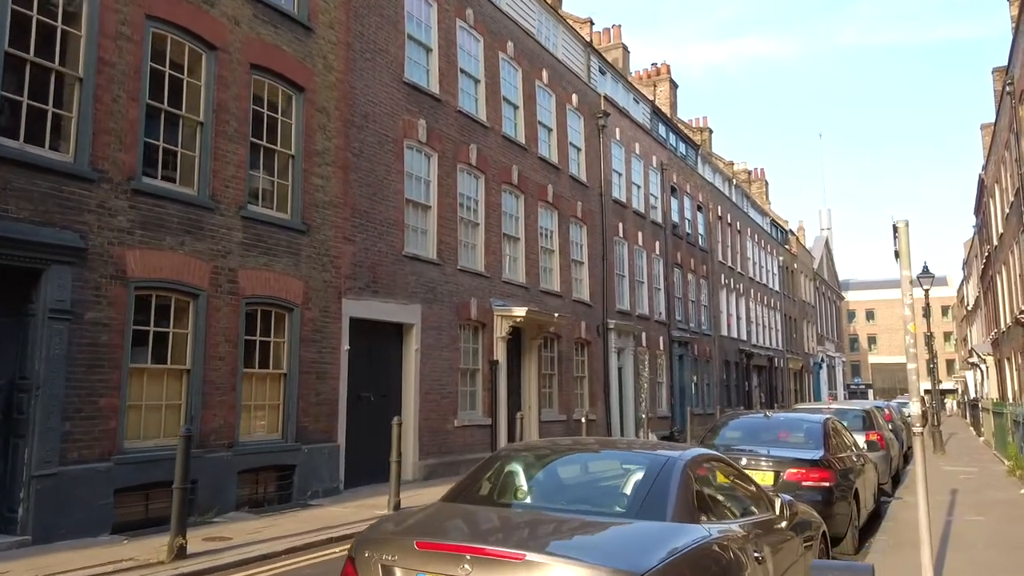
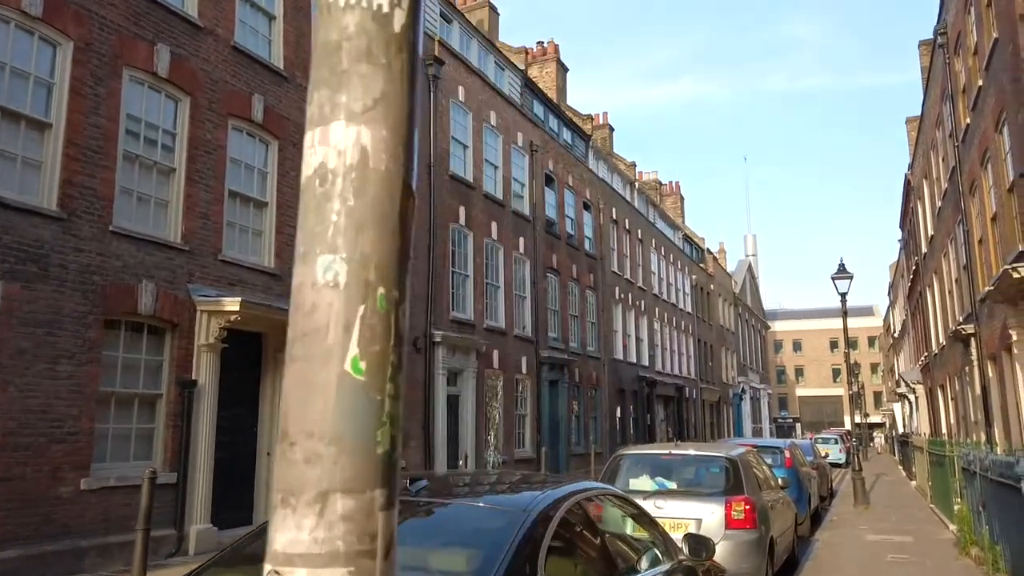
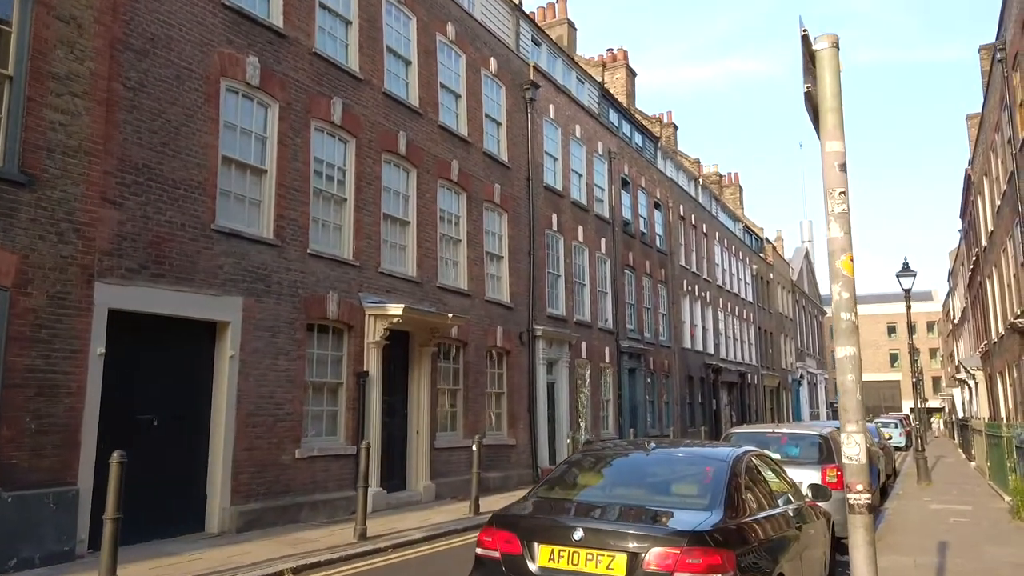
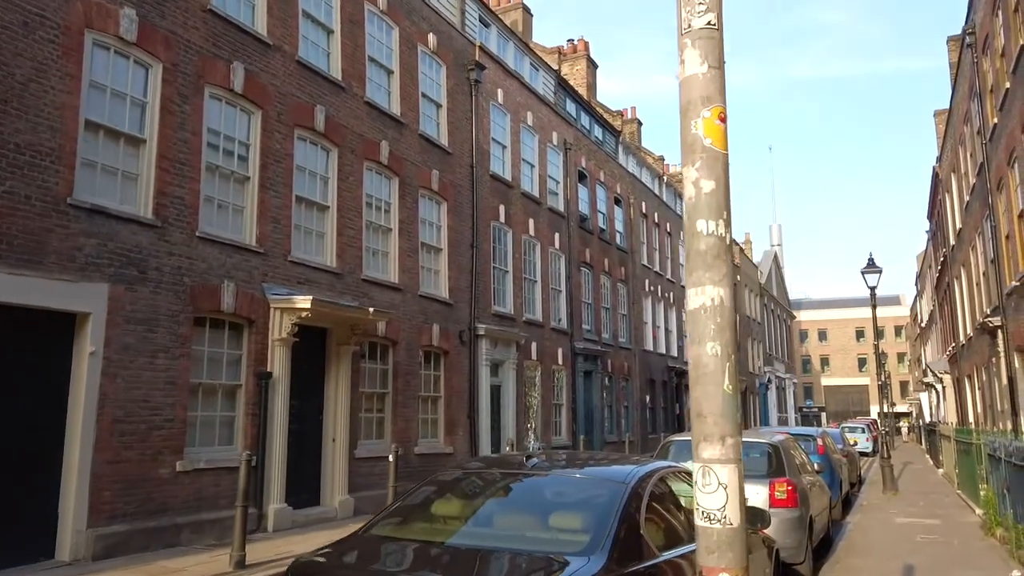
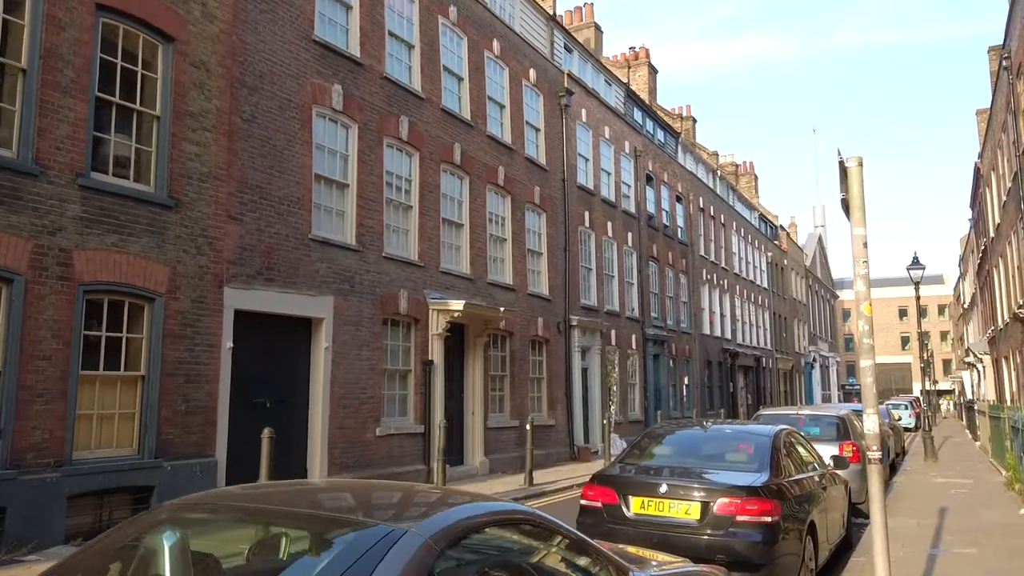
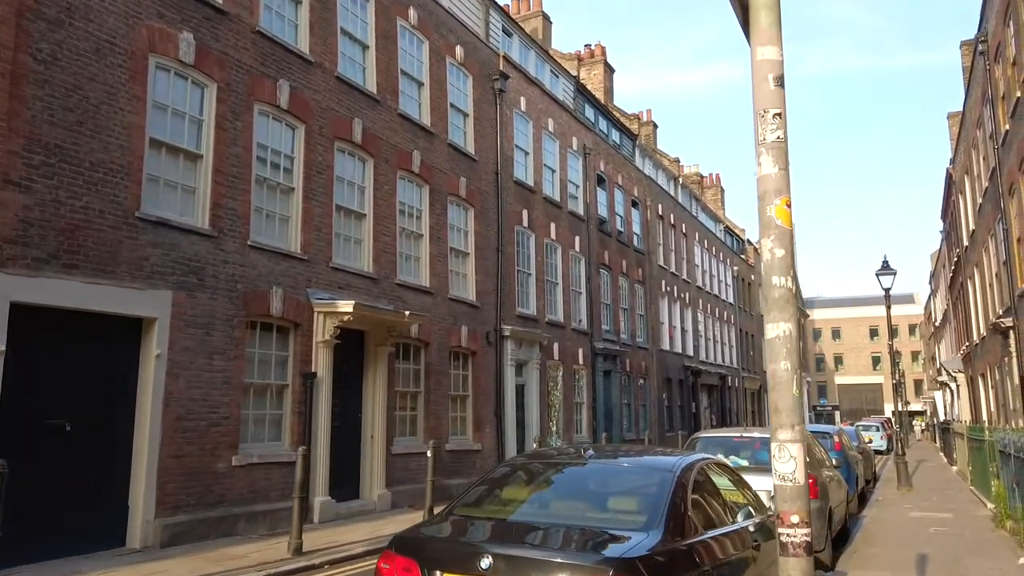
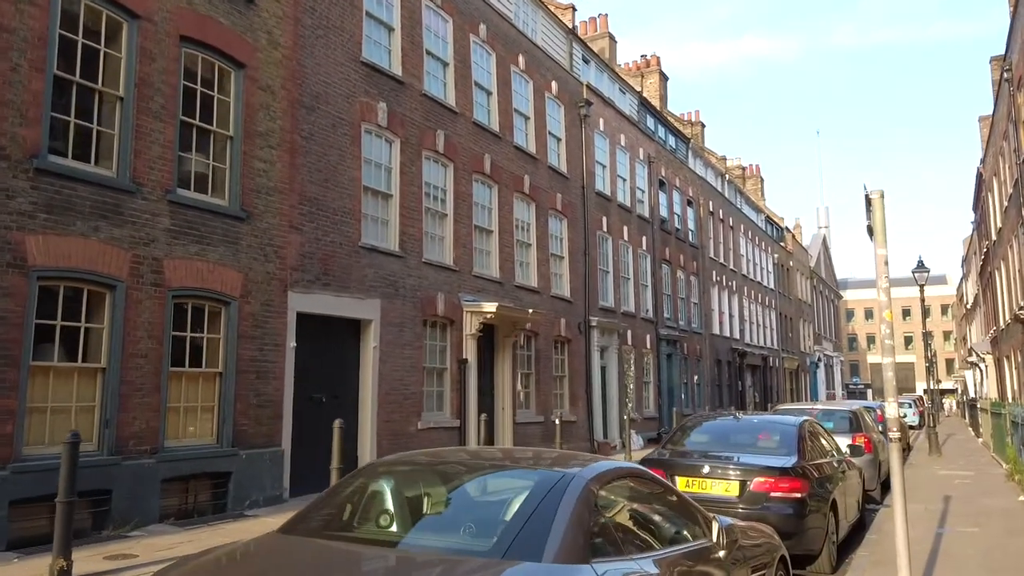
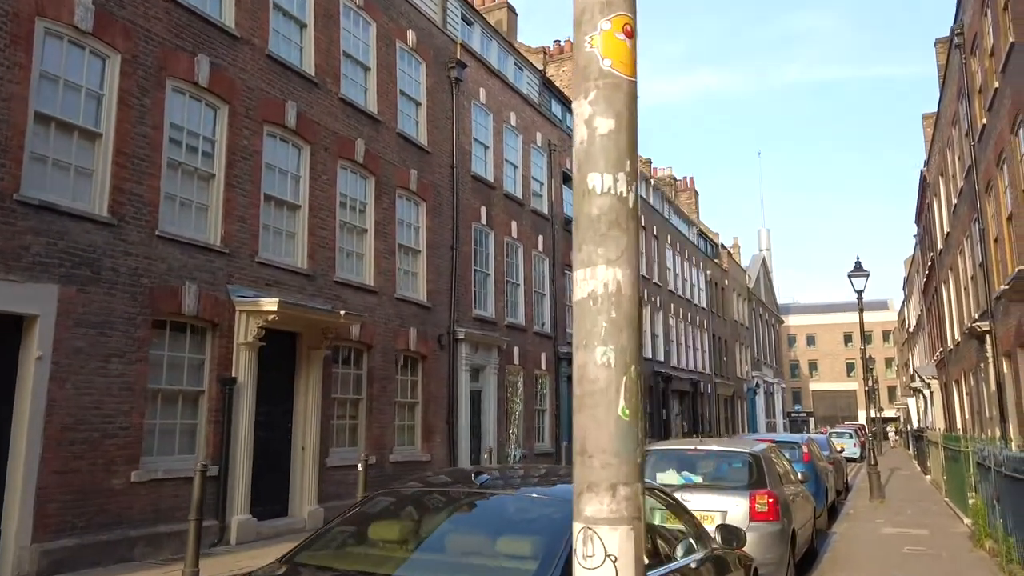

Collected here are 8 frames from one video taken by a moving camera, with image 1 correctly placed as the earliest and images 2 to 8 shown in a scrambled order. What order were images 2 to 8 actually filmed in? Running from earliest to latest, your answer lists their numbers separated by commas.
7, 5, 3, 6, 4, 8, 2
